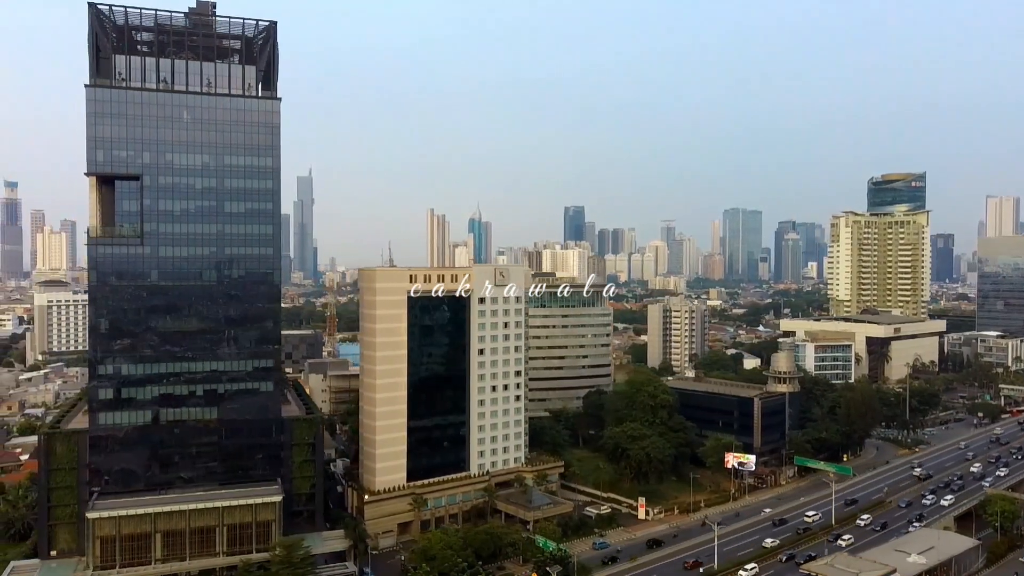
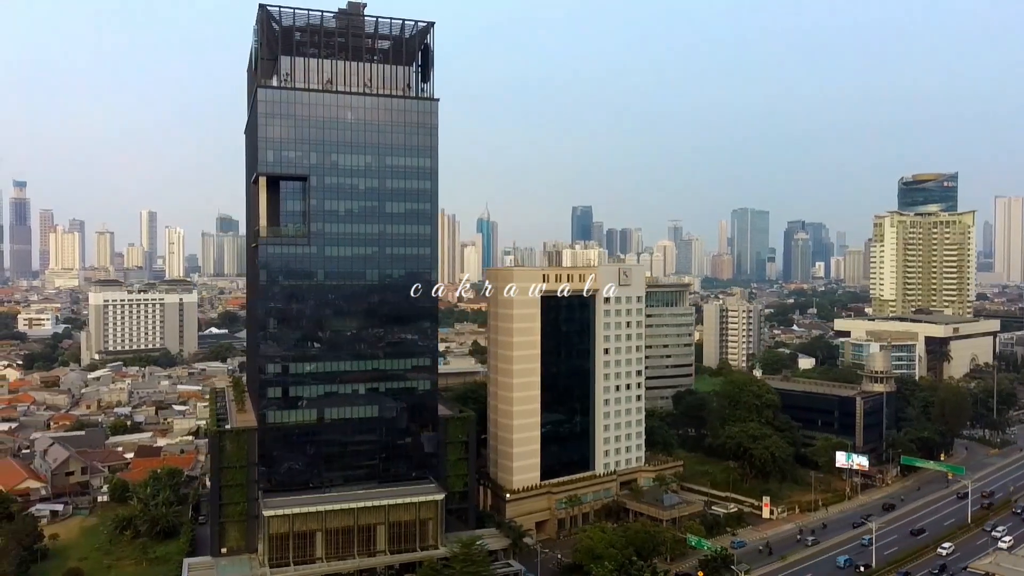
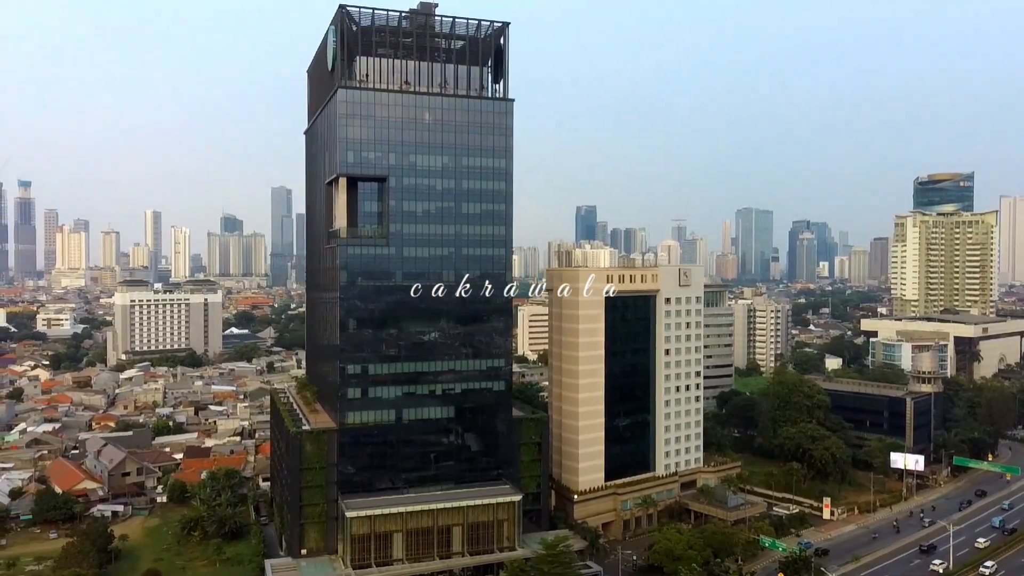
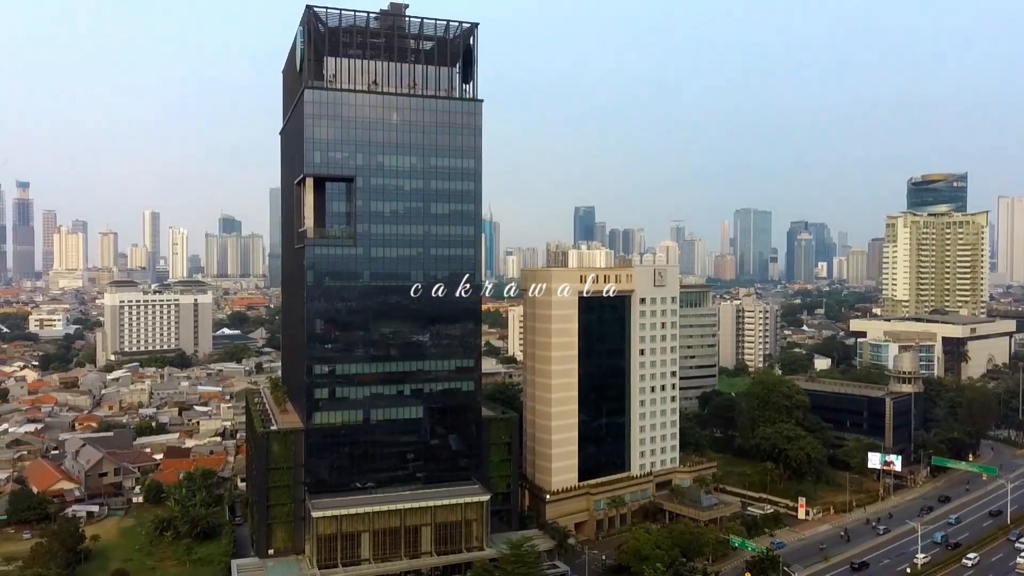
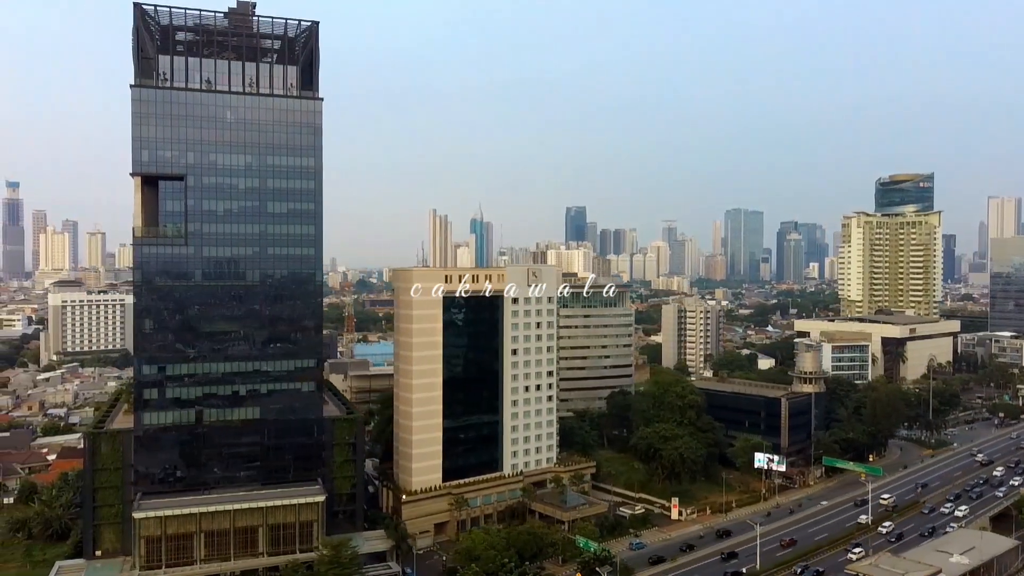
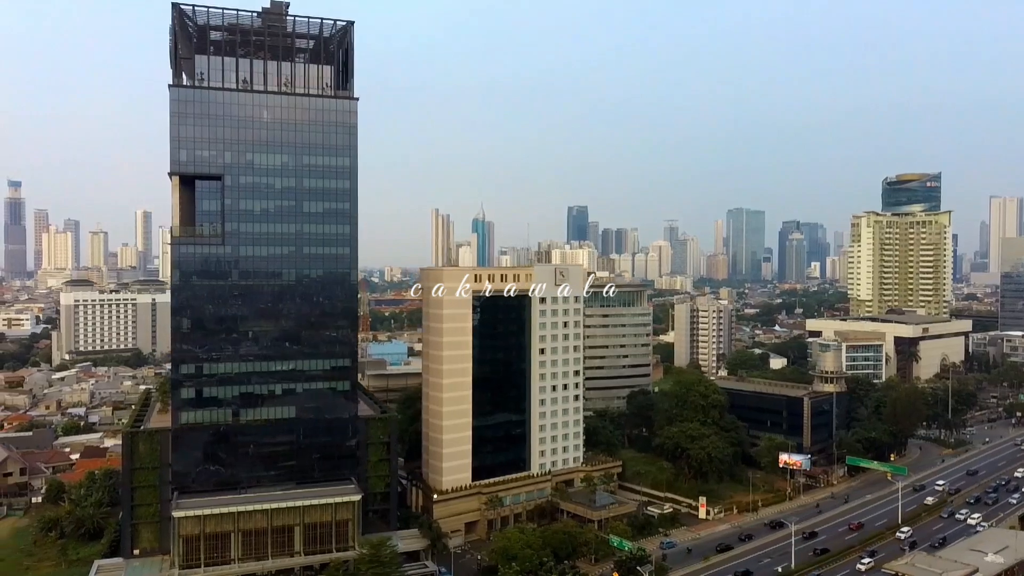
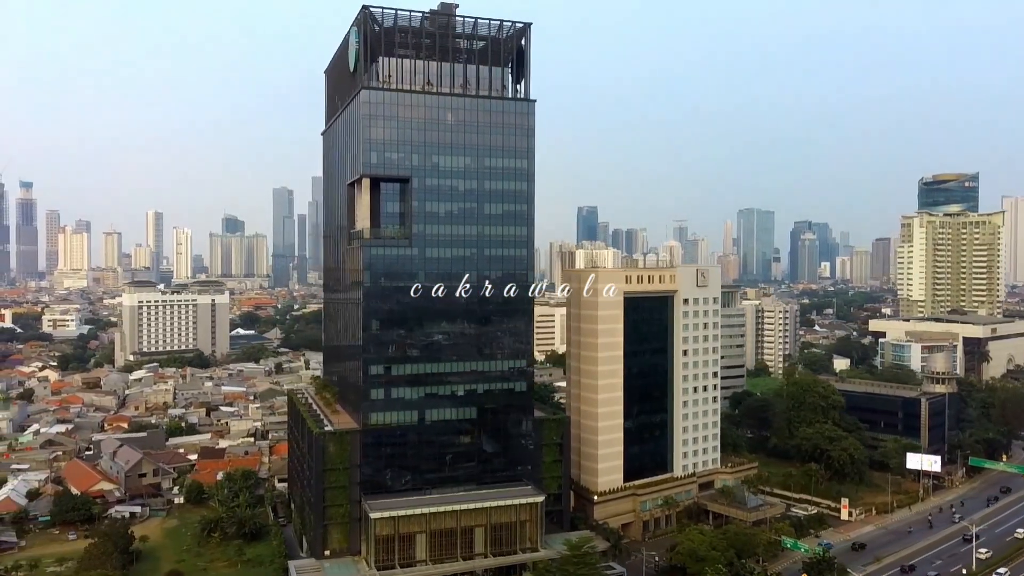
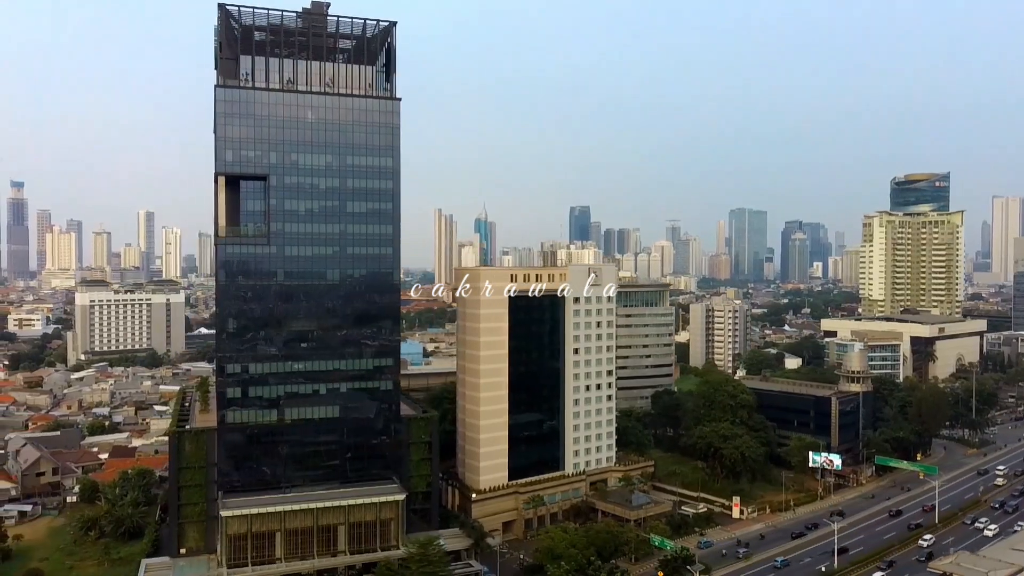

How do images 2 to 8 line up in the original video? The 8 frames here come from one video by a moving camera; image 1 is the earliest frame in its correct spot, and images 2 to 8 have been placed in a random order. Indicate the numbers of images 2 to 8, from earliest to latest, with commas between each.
5, 6, 8, 2, 4, 3, 7
